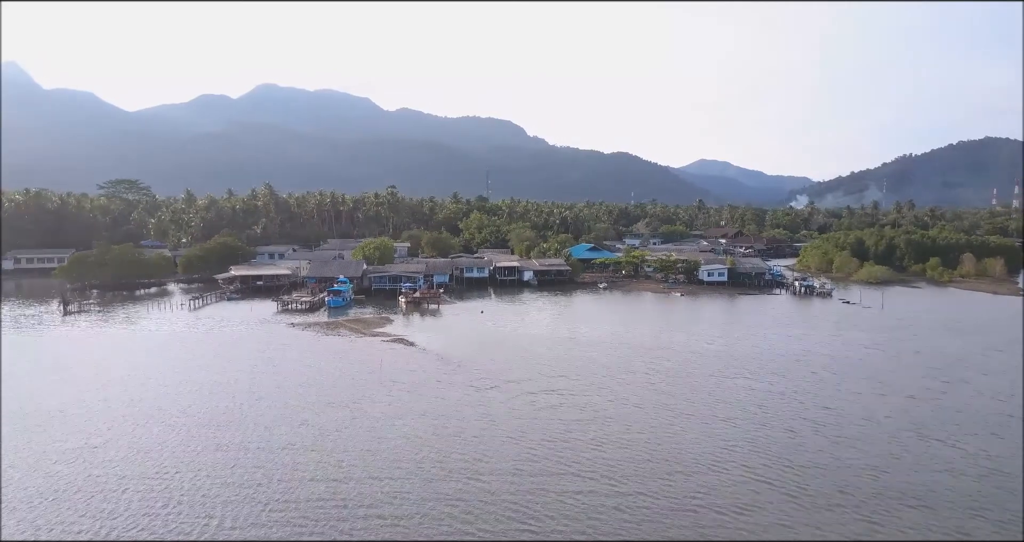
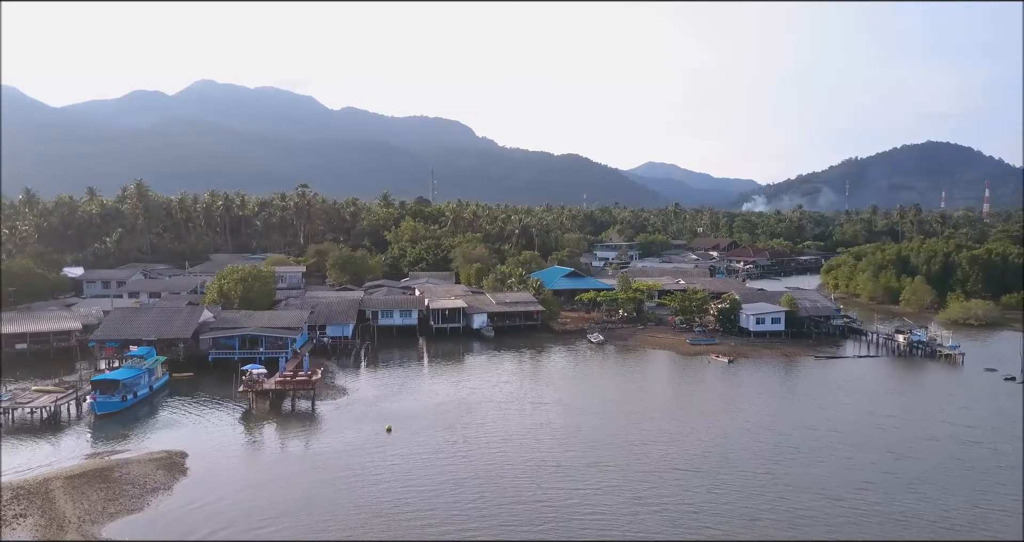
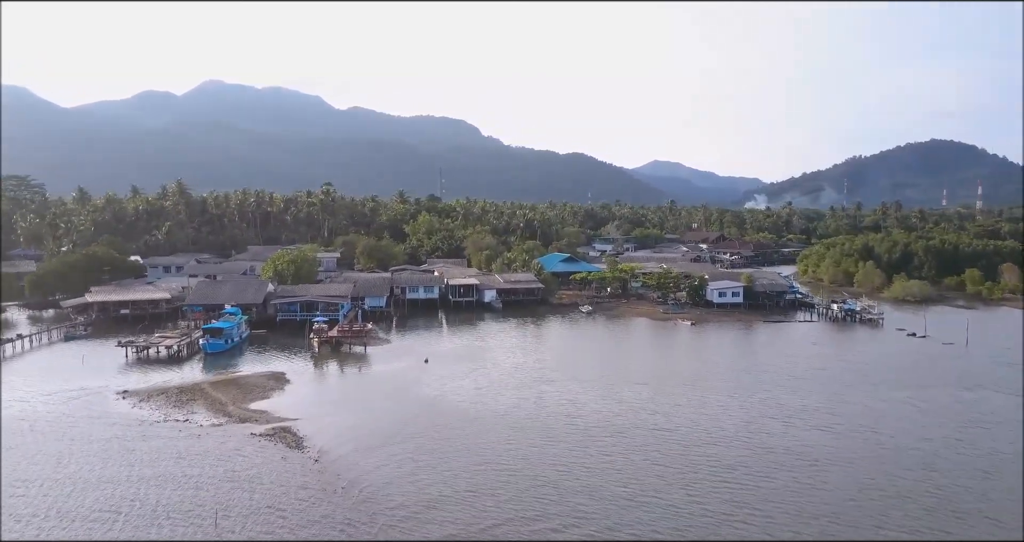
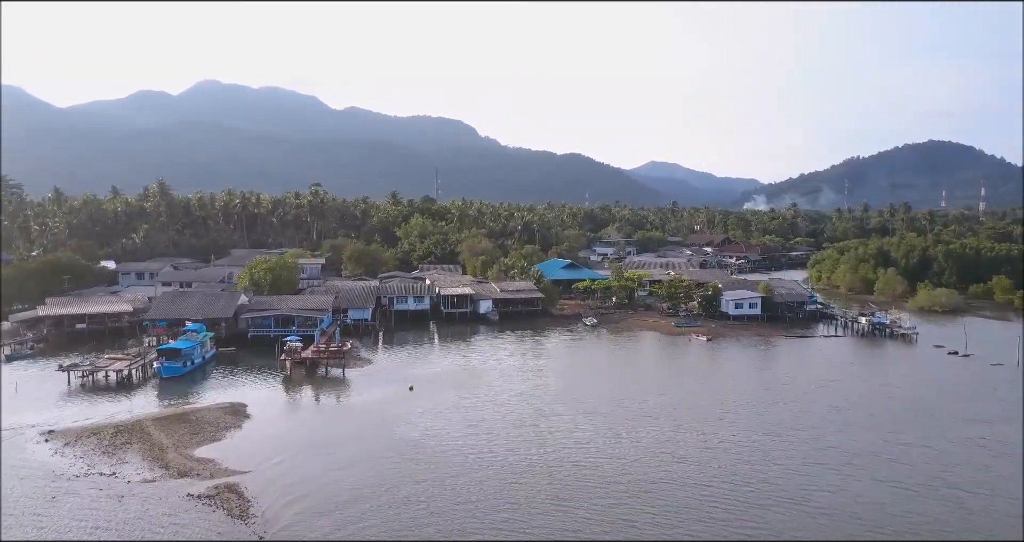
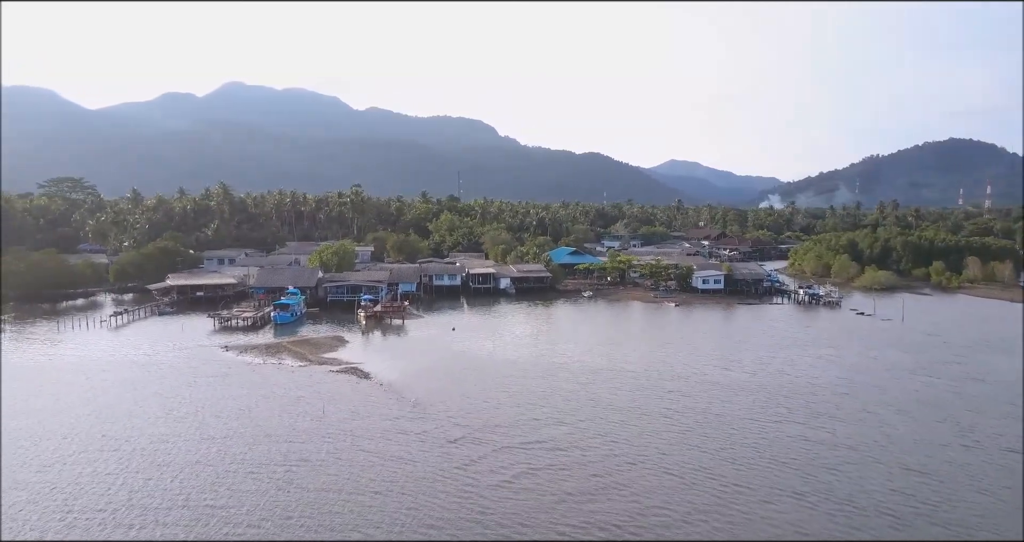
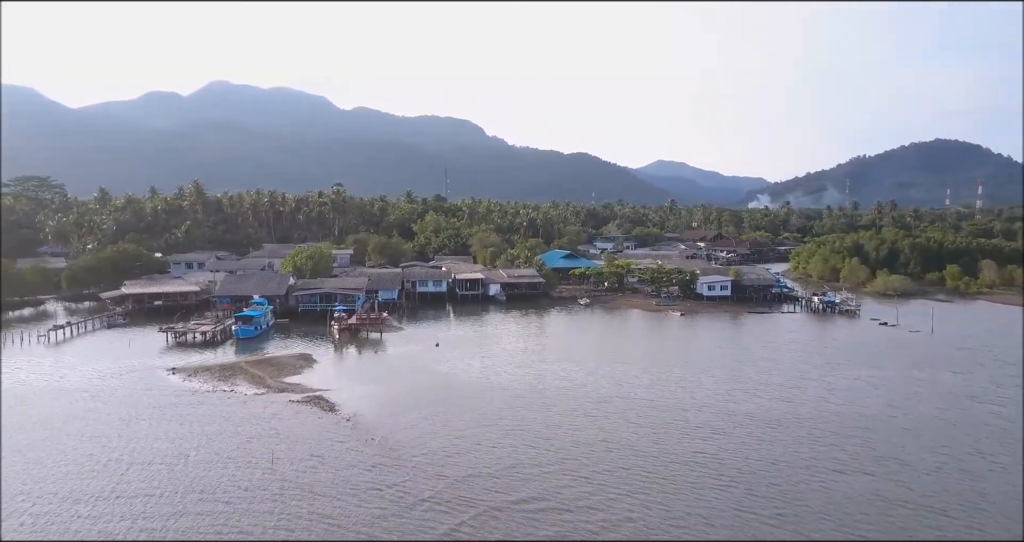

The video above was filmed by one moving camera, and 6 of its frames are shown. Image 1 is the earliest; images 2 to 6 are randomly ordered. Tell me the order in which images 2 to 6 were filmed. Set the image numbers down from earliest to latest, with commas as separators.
5, 6, 3, 4, 2
